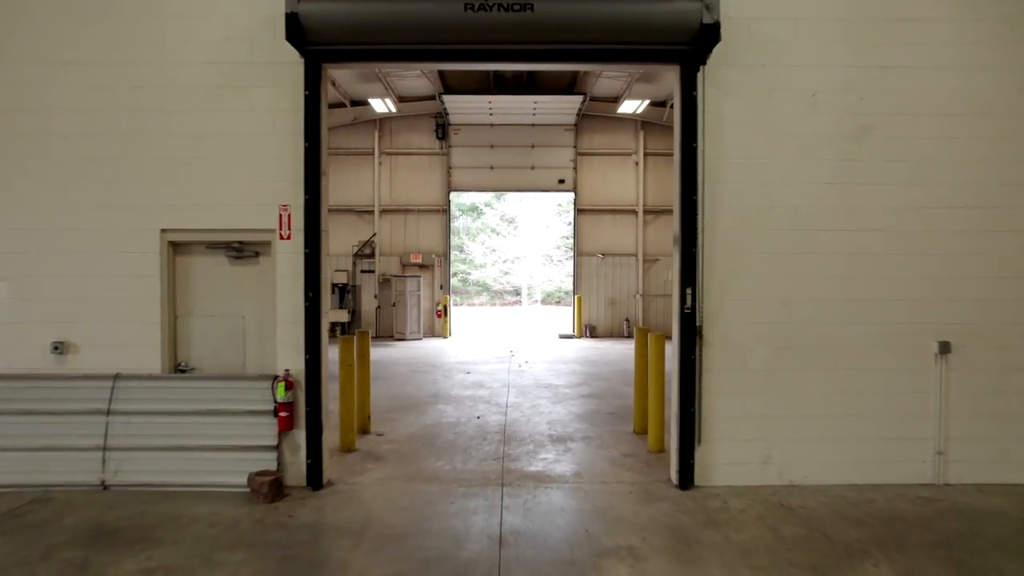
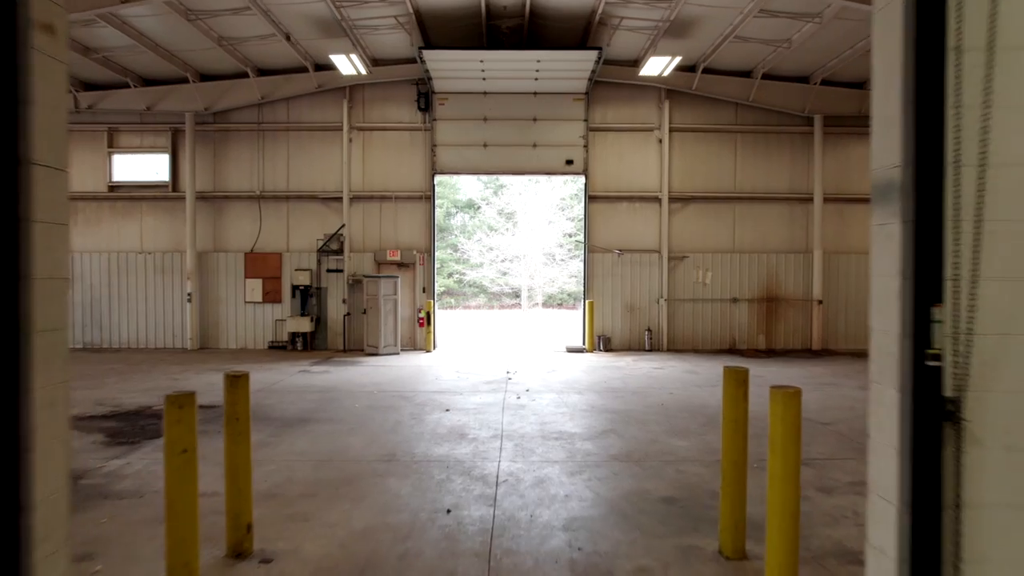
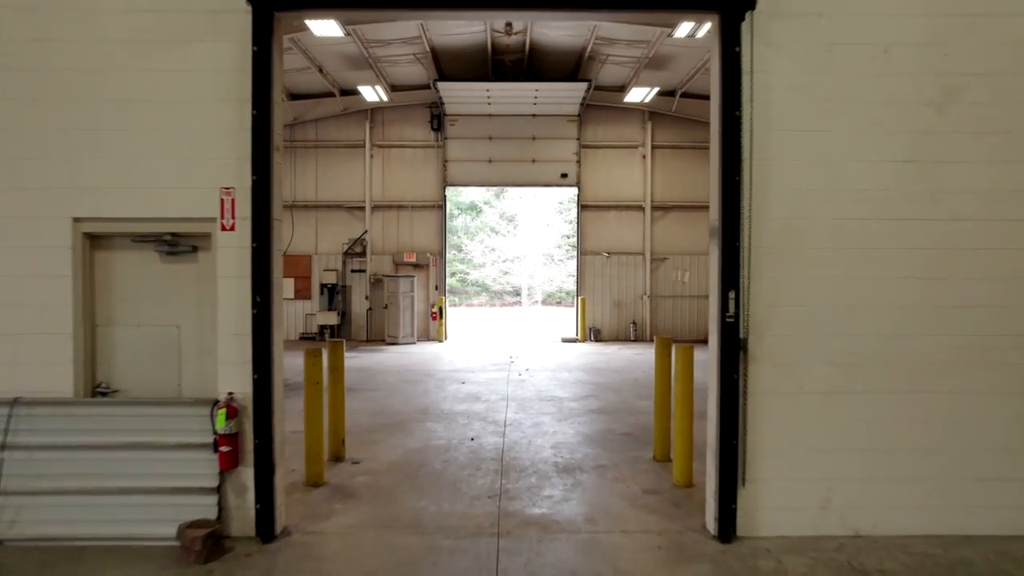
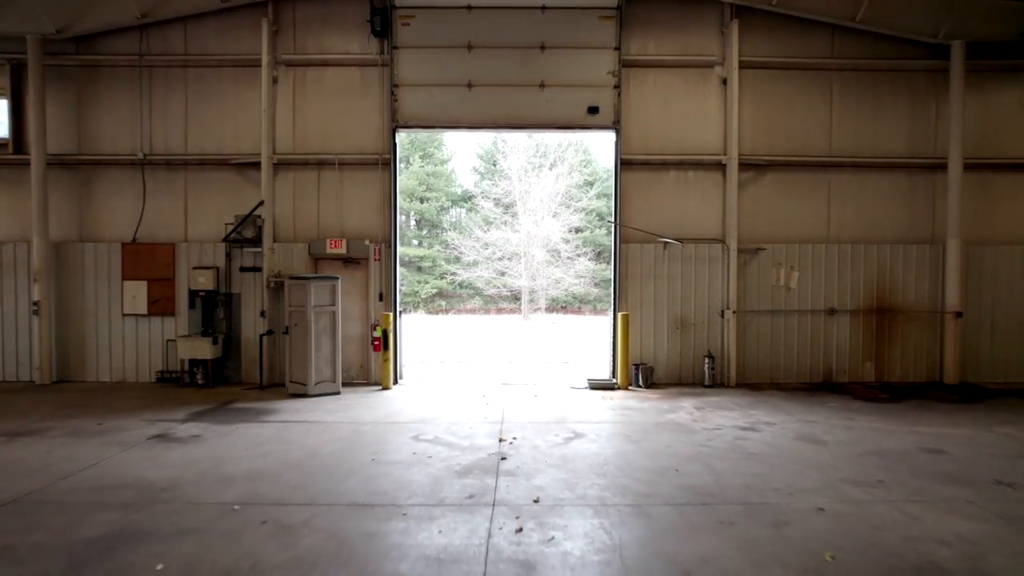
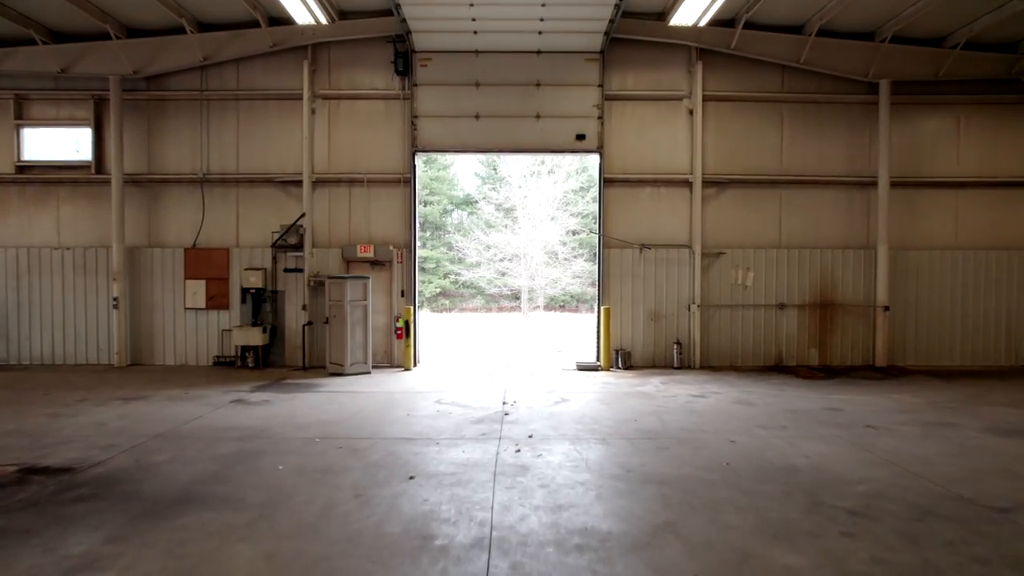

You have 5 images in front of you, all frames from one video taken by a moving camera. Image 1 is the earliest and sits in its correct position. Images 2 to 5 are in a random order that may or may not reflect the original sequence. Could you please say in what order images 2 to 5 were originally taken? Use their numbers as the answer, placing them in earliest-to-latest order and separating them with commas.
3, 2, 5, 4
